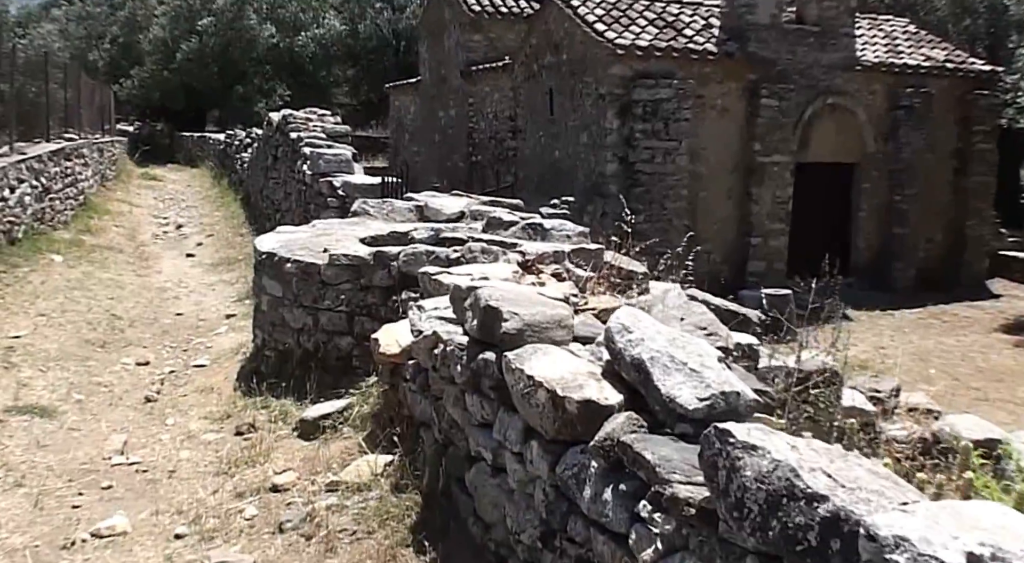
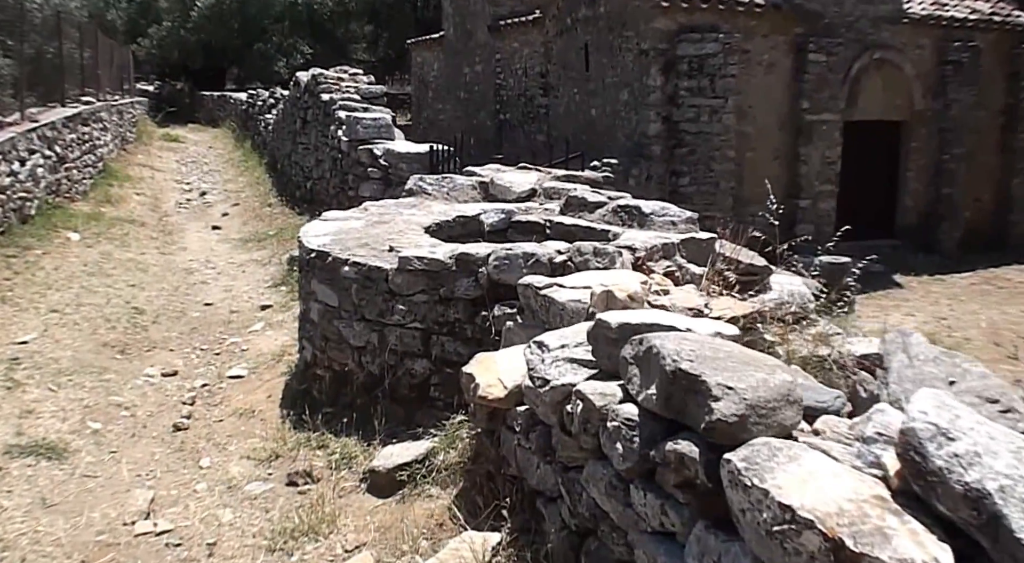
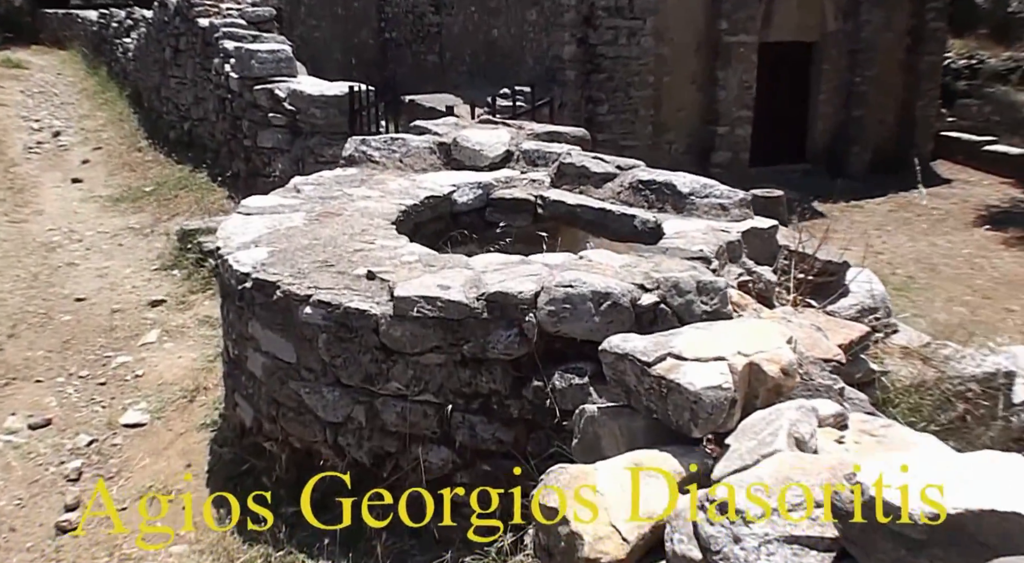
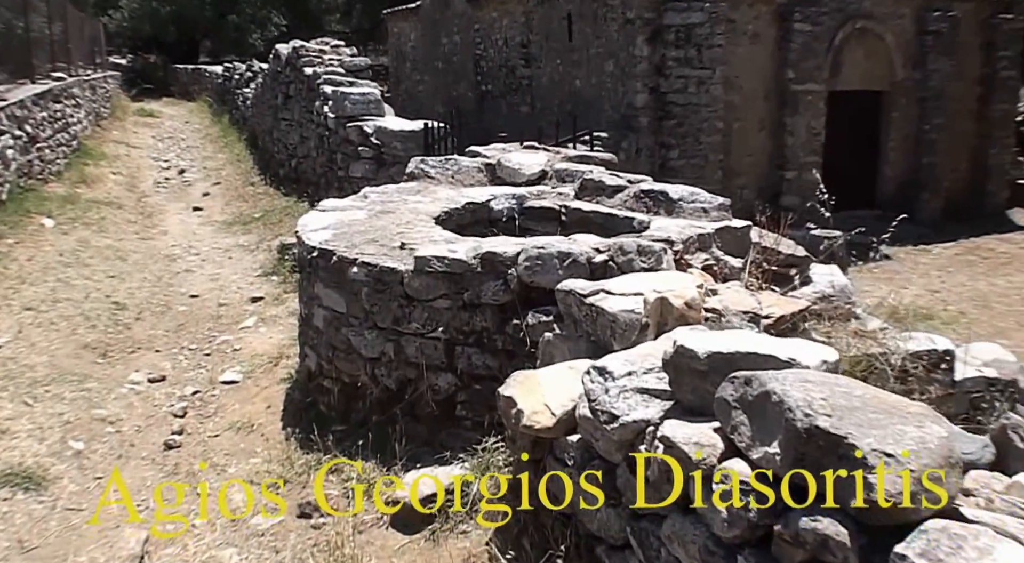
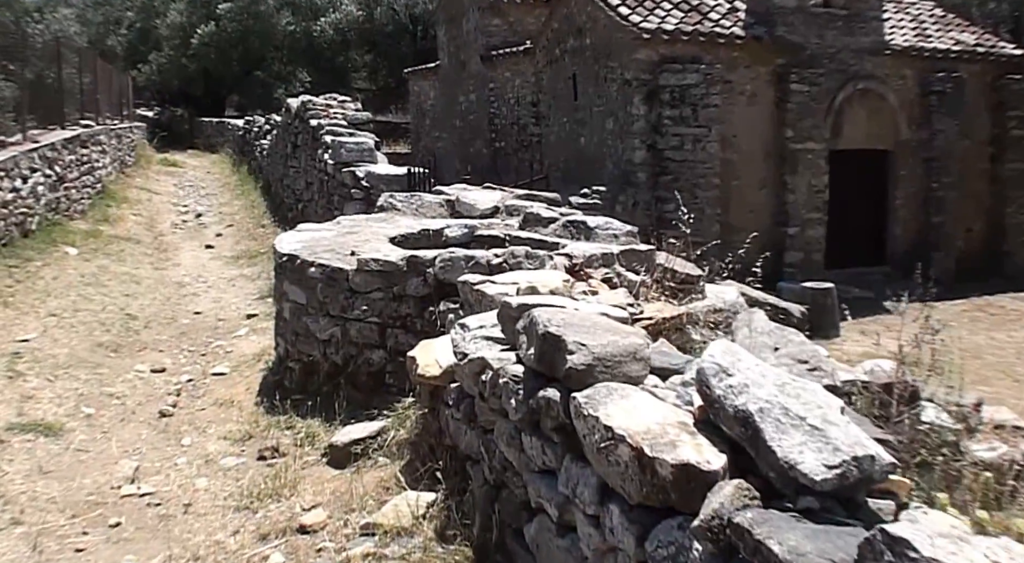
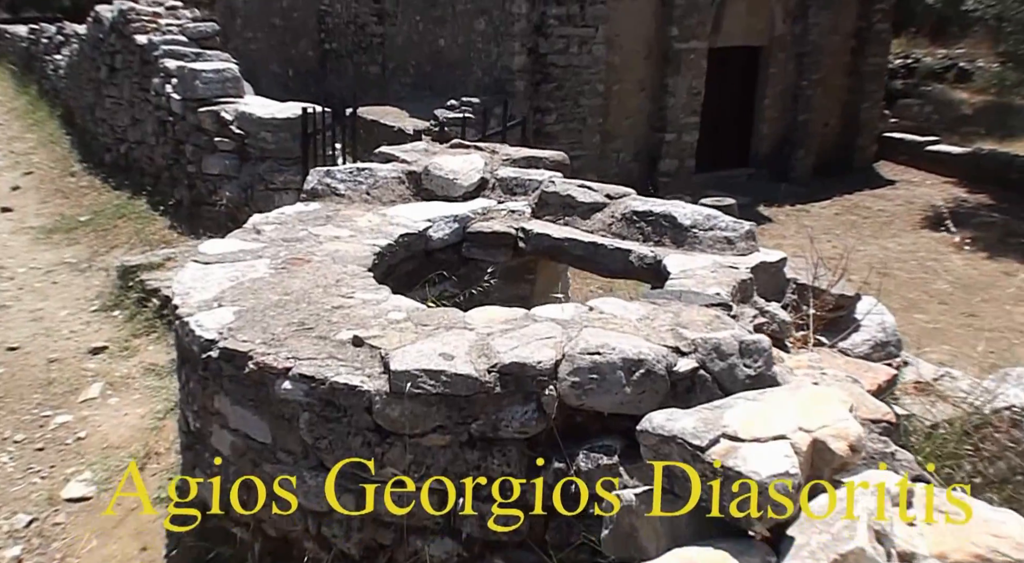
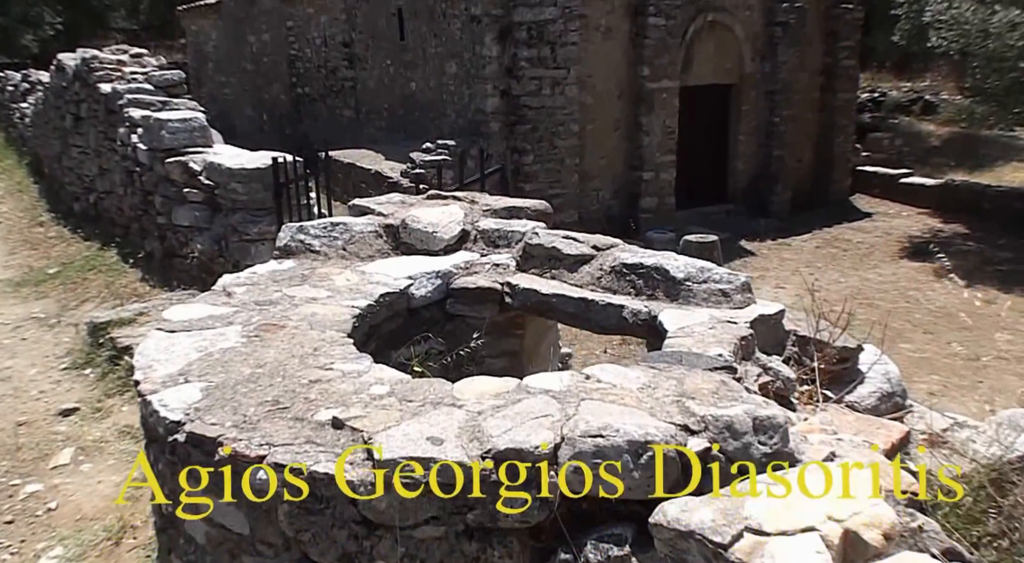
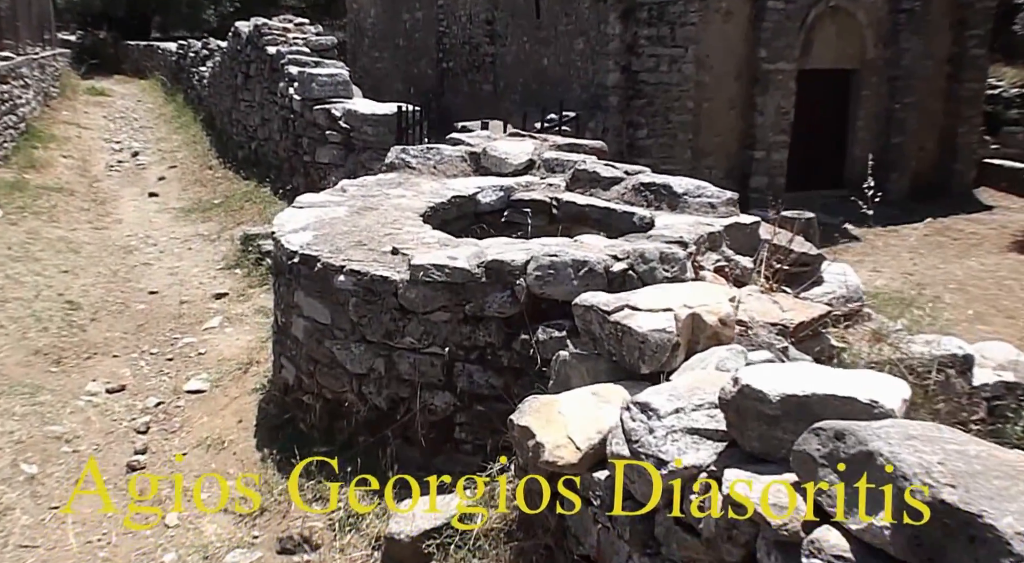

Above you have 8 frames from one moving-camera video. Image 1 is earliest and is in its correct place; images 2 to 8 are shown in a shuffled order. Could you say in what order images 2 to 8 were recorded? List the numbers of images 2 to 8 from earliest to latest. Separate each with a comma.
5, 2, 4, 8, 3, 6, 7
